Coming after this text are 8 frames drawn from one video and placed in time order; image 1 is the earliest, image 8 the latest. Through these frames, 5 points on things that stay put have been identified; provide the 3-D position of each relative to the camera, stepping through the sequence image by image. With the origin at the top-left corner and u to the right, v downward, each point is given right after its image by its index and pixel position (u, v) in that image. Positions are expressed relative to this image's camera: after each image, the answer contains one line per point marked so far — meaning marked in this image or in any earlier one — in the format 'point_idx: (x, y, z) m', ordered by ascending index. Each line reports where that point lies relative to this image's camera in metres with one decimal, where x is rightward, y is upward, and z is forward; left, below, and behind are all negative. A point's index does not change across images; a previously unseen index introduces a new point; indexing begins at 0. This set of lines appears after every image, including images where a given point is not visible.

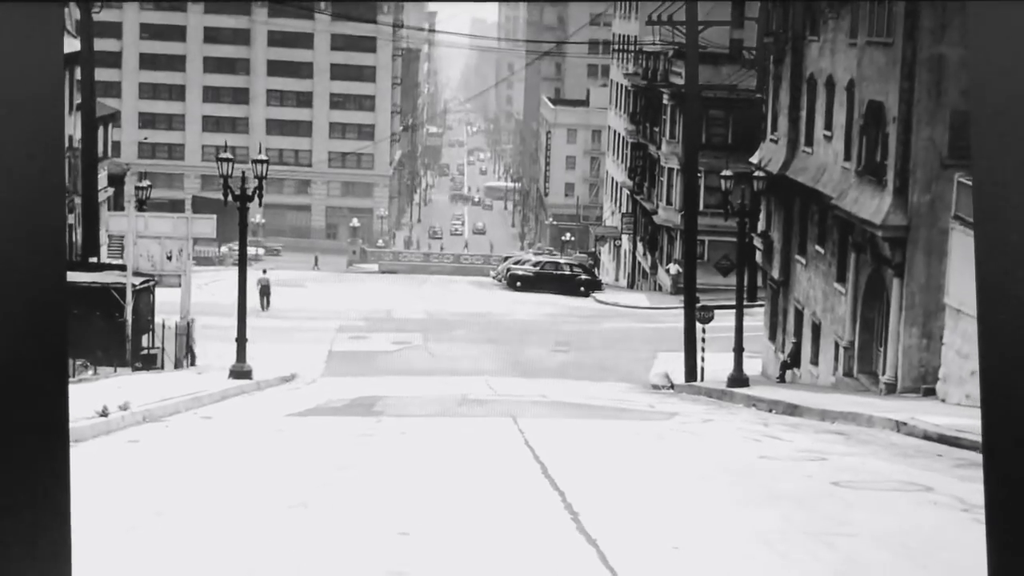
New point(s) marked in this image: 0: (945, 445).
0: (+3.2, -1.2, +9.1) m
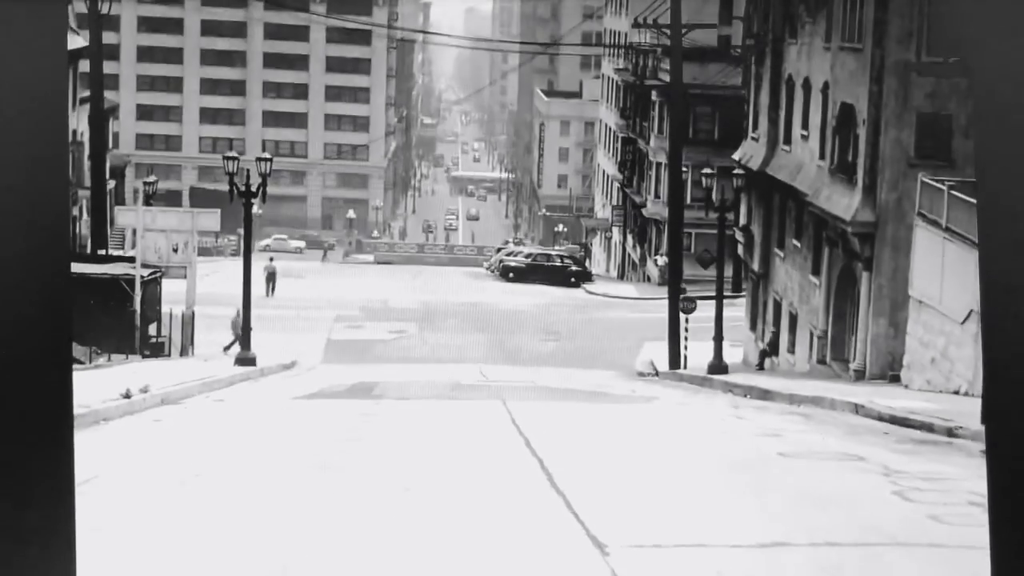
0: (+3.1, -1.1, +10.0) m
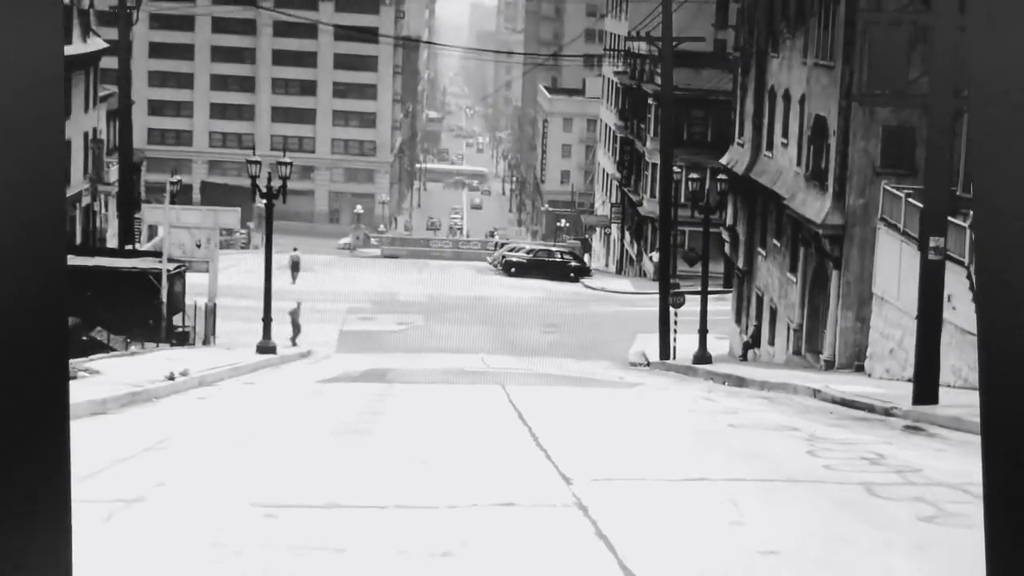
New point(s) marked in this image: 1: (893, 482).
0: (+3.1, -1.1, +11.4) m
1: (+1.7, -0.9, +5.6) m
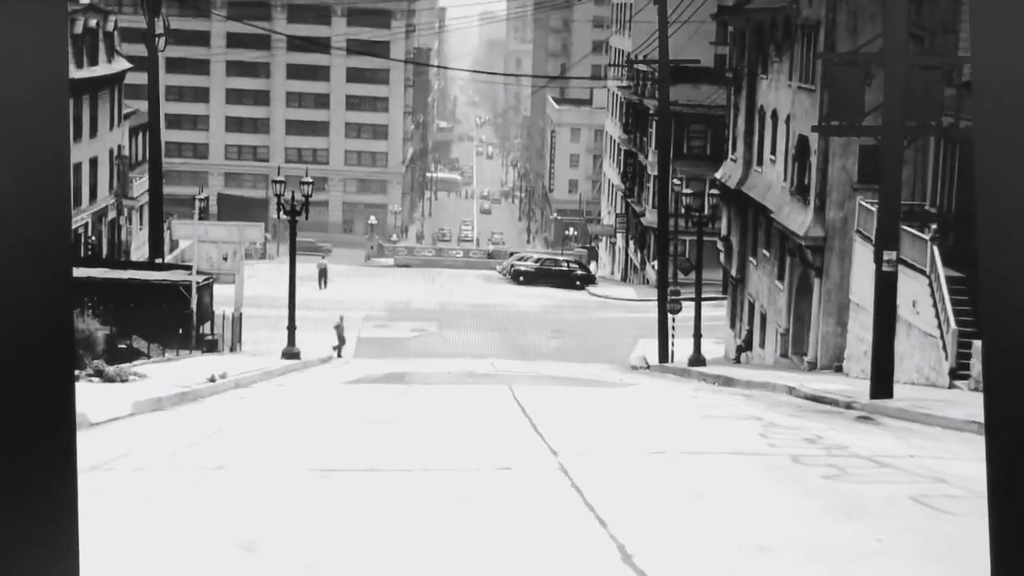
0: (+3.1, -1.2, +12.8) m
1: (+1.7, -0.9, +7.0) m
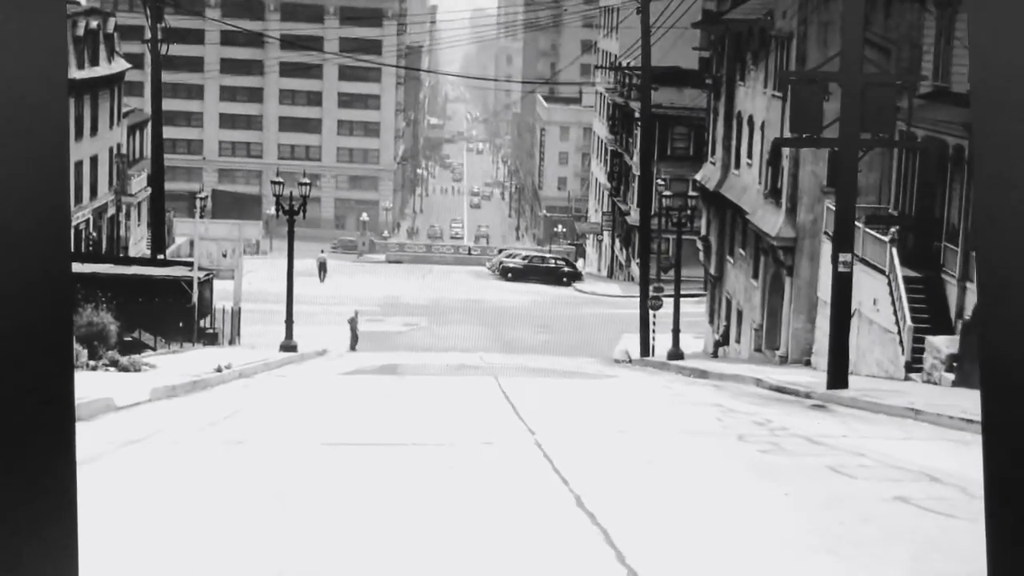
0: (+3.0, -1.2, +13.8) m
1: (+1.6, -0.9, +8.0) m
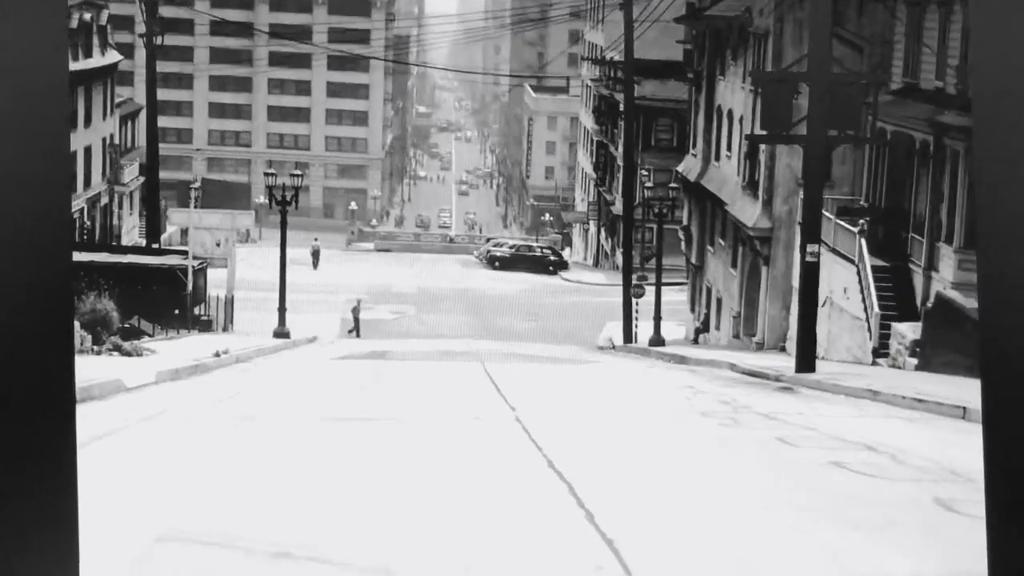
0: (+2.8, -1.1, +14.5) m
1: (+1.5, -0.9, +8.7) m
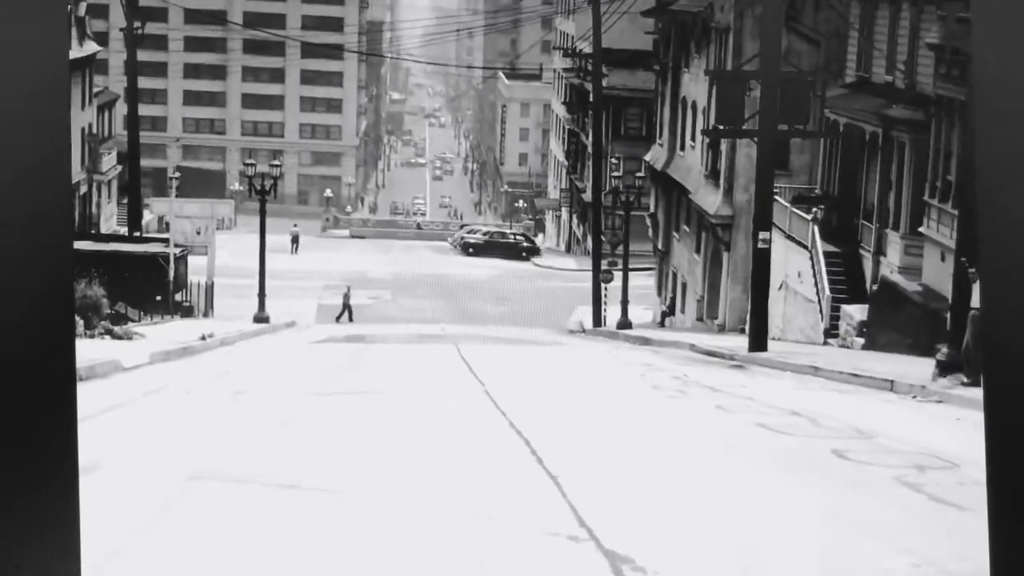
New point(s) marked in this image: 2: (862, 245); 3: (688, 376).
0: (+2.5, -0.9, +15.4) m
1: (+1.3, -0.8, +9.5) m
2: (+4.9, +0.6, +17.0) m
3: (+1.6, -0.8, +10.7) m
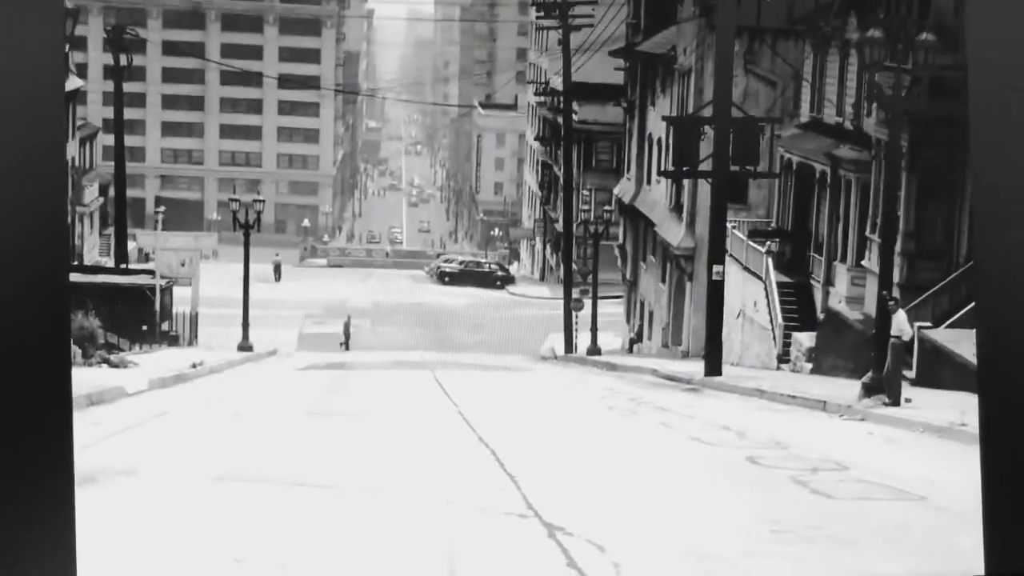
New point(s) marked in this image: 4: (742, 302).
0: (+2.1, -1.3, +16.5) m
1: (+1.0, -1.0, +10.6) m
2: (+4.5, +0.2, +18.2) m
3: (+1.3, -1.1, +11.8) m
4: (+3.7, -0.2, +19.3) m
